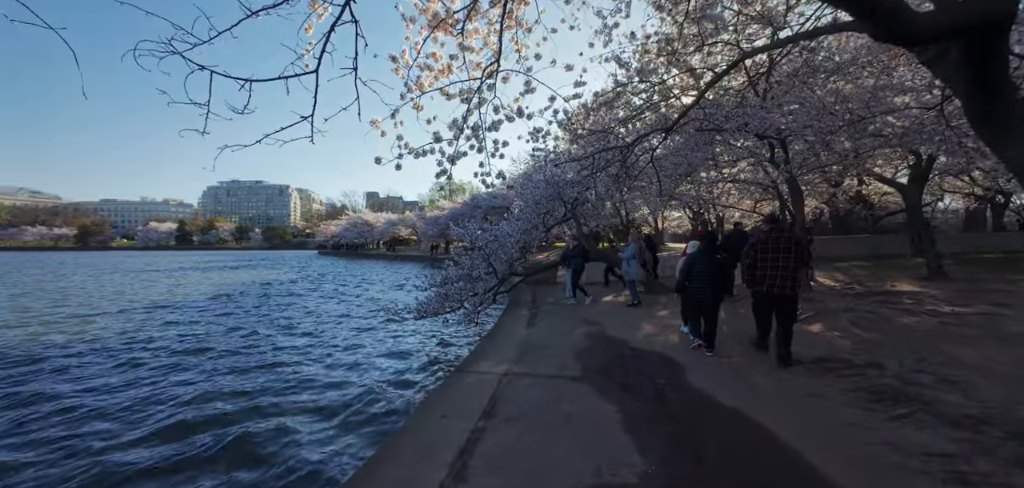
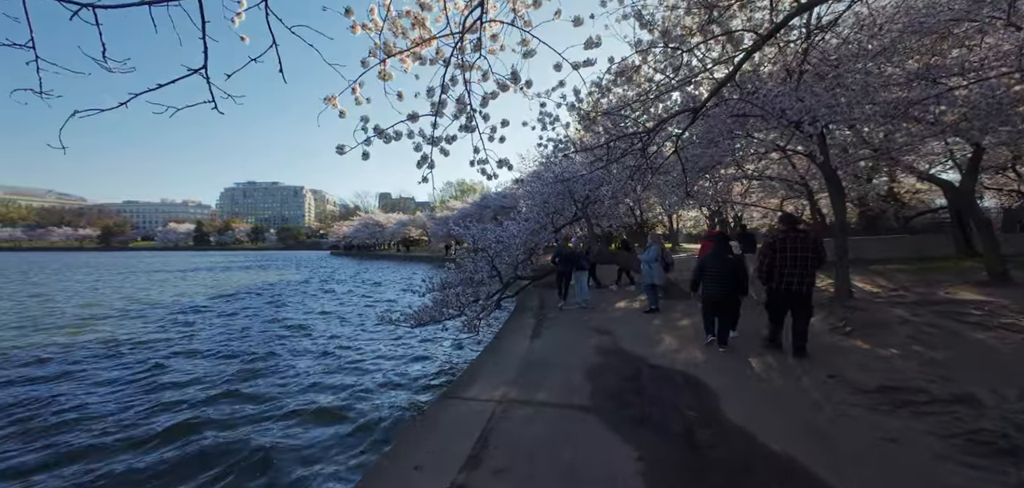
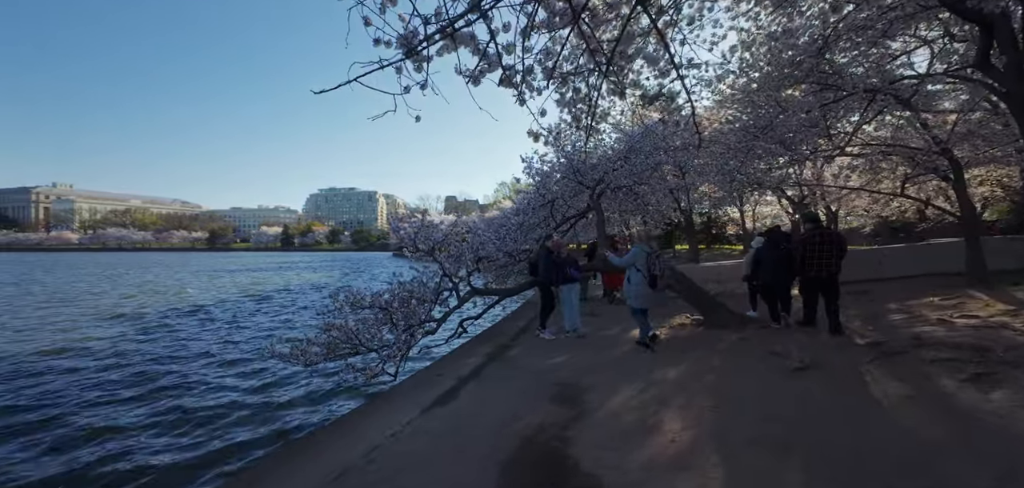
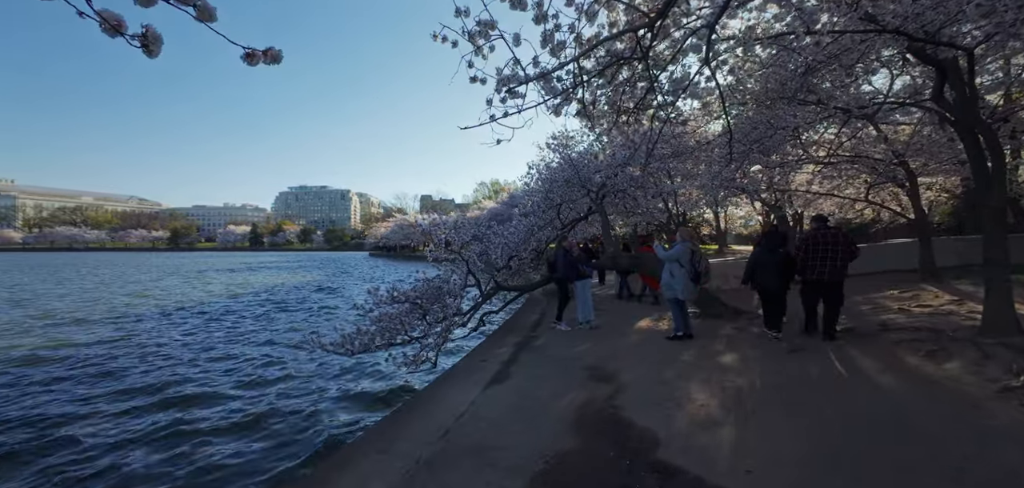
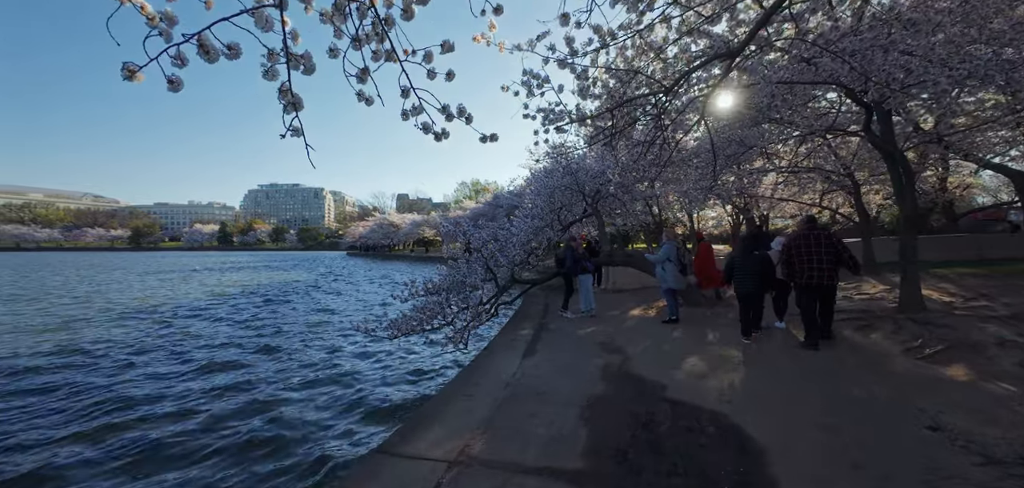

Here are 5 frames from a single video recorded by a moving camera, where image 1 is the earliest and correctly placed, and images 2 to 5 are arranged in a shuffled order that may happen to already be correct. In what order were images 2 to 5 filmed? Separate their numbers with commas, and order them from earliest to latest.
2, 5, 4, 3
